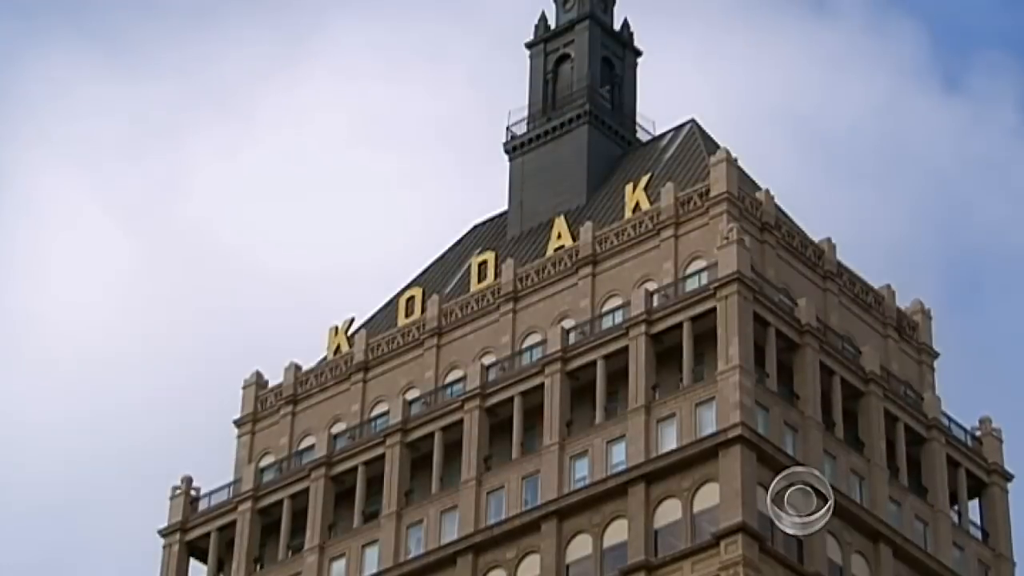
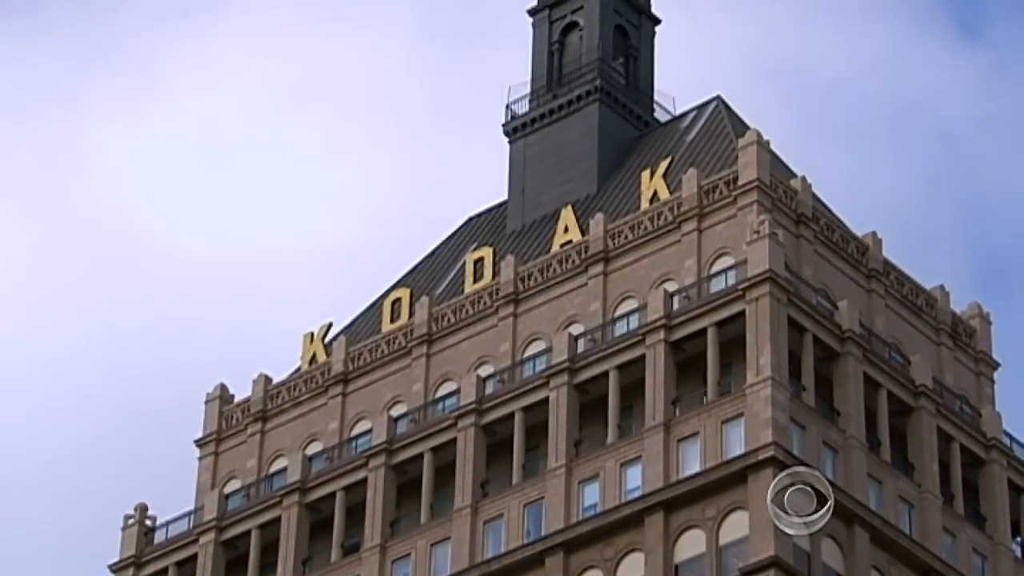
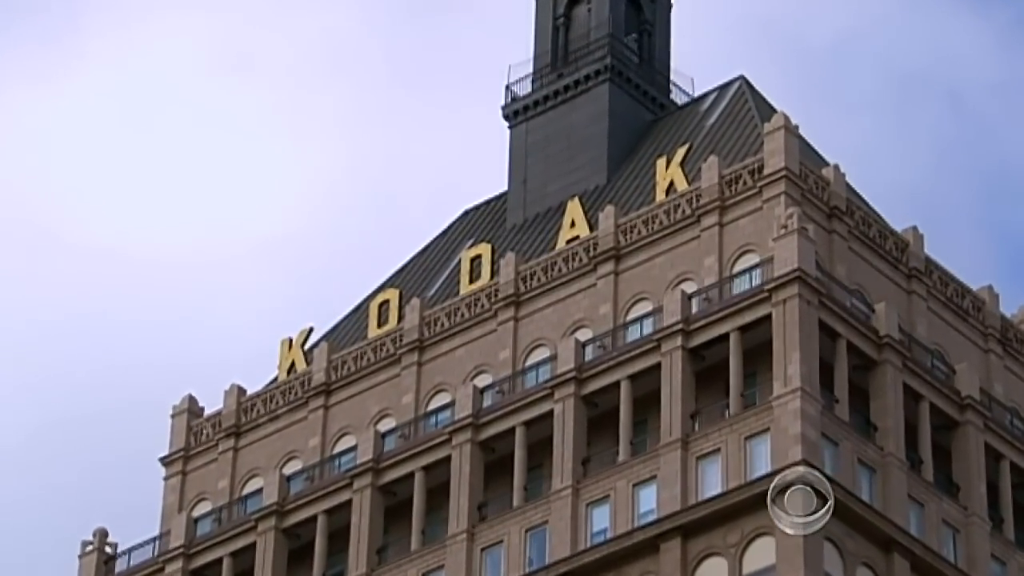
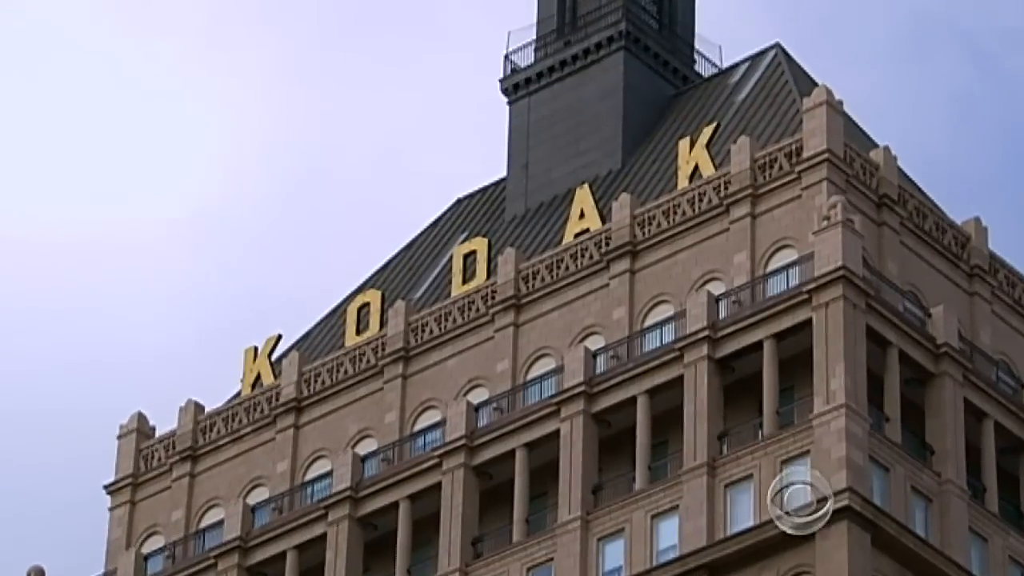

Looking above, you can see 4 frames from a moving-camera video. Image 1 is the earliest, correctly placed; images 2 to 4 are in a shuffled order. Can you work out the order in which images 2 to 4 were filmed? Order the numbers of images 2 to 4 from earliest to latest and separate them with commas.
2, 3, 4
